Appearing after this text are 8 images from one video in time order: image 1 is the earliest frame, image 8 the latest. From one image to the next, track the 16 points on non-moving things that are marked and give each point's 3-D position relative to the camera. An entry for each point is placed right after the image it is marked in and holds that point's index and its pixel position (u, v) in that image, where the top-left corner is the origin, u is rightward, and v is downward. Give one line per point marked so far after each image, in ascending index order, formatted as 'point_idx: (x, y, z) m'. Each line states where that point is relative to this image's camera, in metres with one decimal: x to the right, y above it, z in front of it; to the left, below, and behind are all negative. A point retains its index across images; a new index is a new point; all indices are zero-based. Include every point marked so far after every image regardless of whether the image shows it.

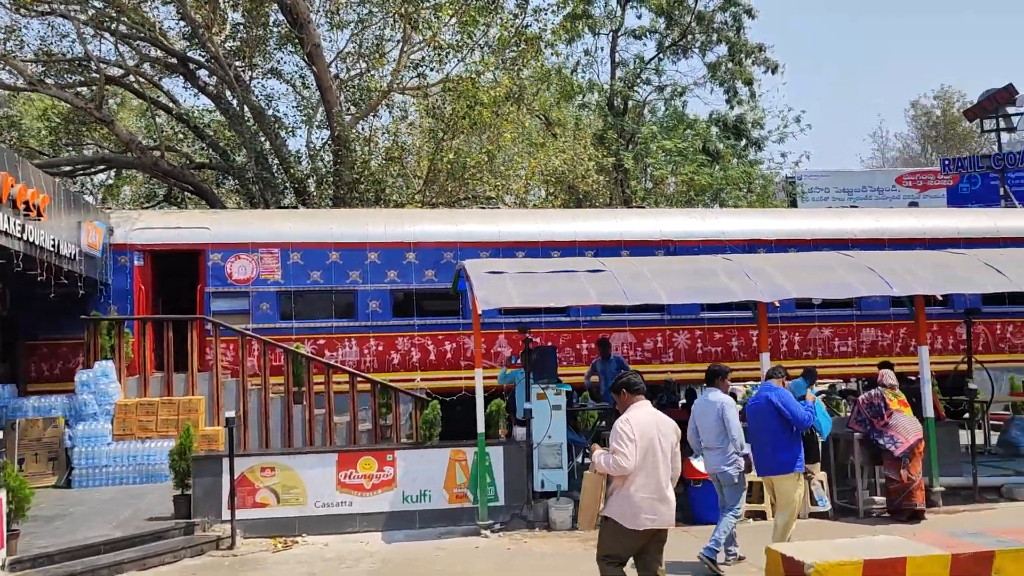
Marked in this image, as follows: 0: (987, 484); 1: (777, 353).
0: (+4.8, -2.0, +9.1) m
1: (+3.9, -1.0, +13.2) m
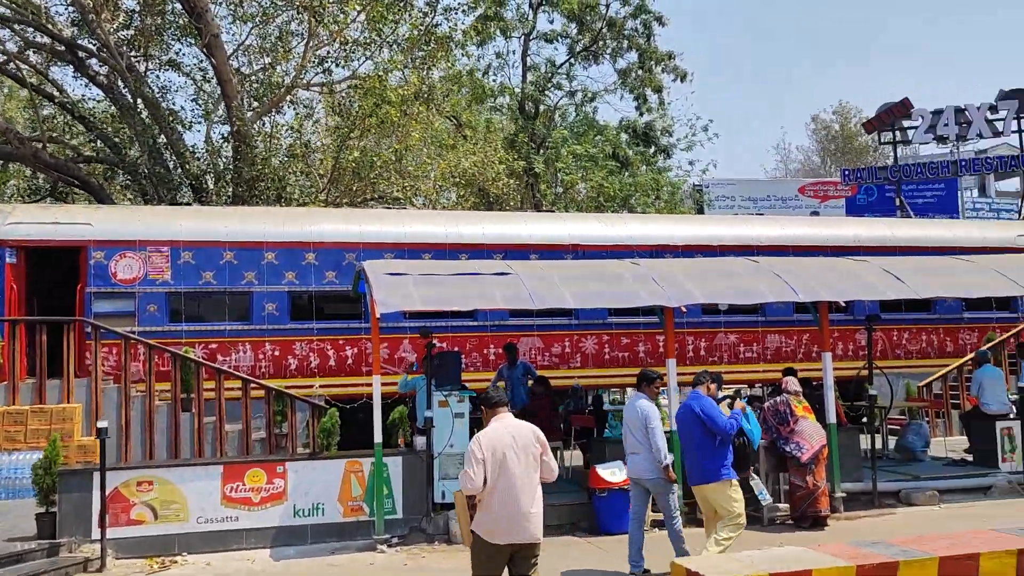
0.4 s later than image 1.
0: (+3.8, -2.0, +9.2) m
1: (+2.5, -1.0, +13.2) m
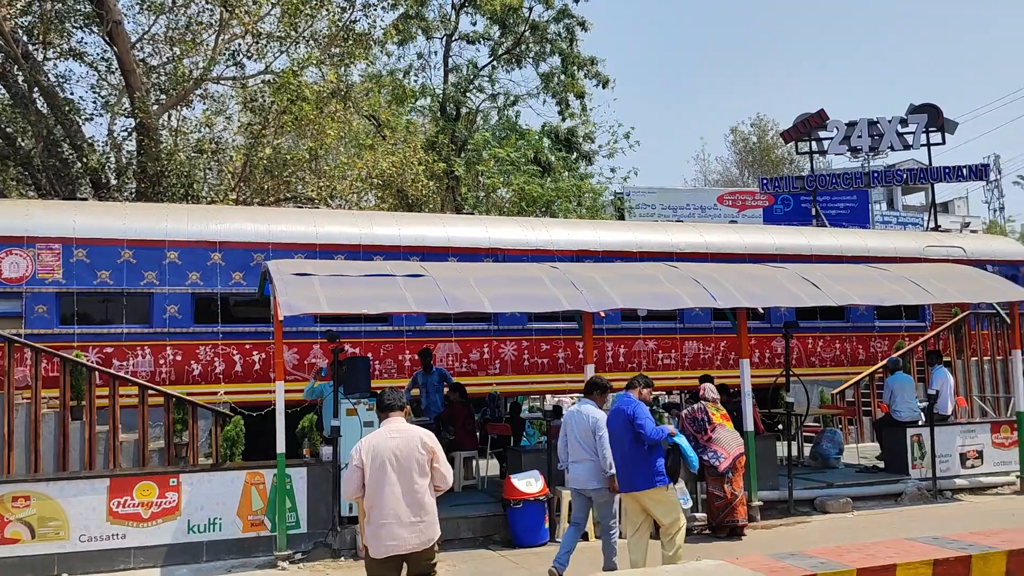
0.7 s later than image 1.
0: (+2.9, -2.1, +9.2) m
1: (+1.3, -1.1, +13.1) m
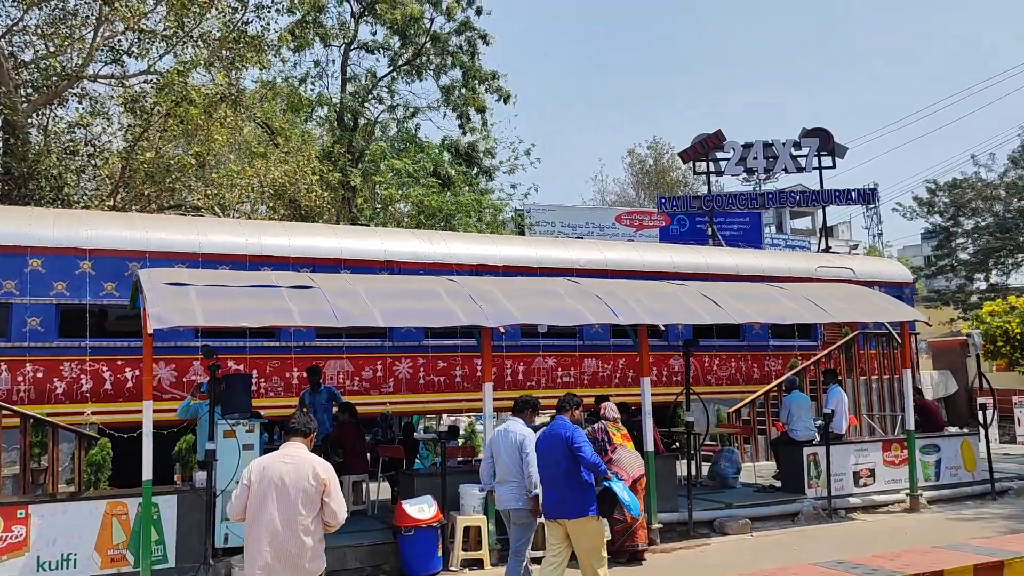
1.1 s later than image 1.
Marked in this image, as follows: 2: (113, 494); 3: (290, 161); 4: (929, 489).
0: (+1.9, -2.3, +9.0) m
1: (-0.2, -1.4, +12.7) m
2: (-3.1, -1.6, +6.9) m
3: (-4.3, +2.5, +17.5) m
4: (+4.8, -2.3, +10.4) m
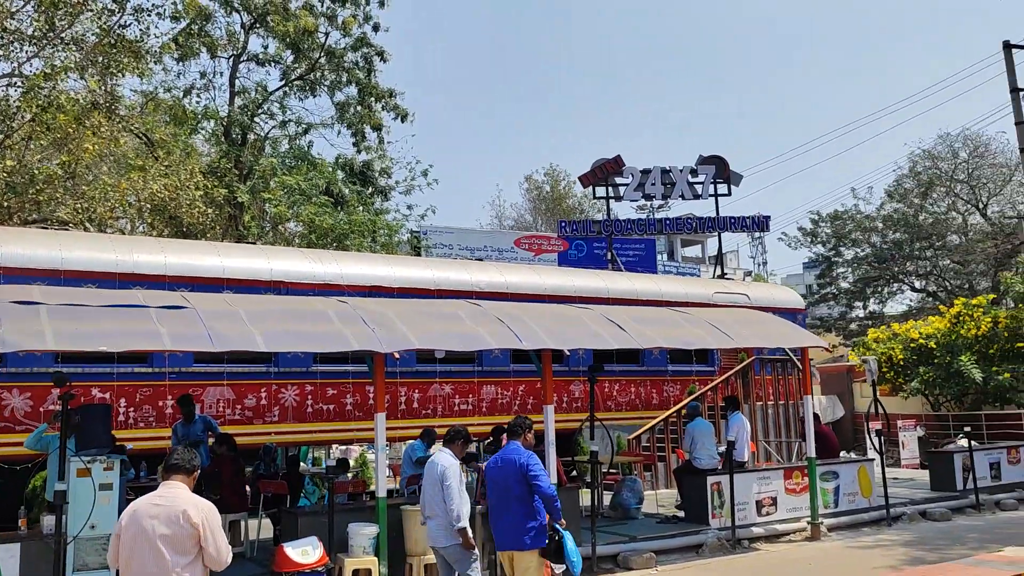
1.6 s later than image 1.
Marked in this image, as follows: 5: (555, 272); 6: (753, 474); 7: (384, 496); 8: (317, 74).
0: (+0.9, -2.5, +8.6) m
1: (-1.6, -1.7, +12.1) m
2: (-3.8, -1.7, +6.0) m
3: (-6.2, +2.1, +16.5) m
4: (+3.6, -2.6, +10.4) m
5: (+0.7, +0.3, +13.9) m
6: (+2.6, -2.0, +9.8) m
7: (-1.1, -1.8, +7.8) m
8: (-4.3, +4.8, +20.0) m
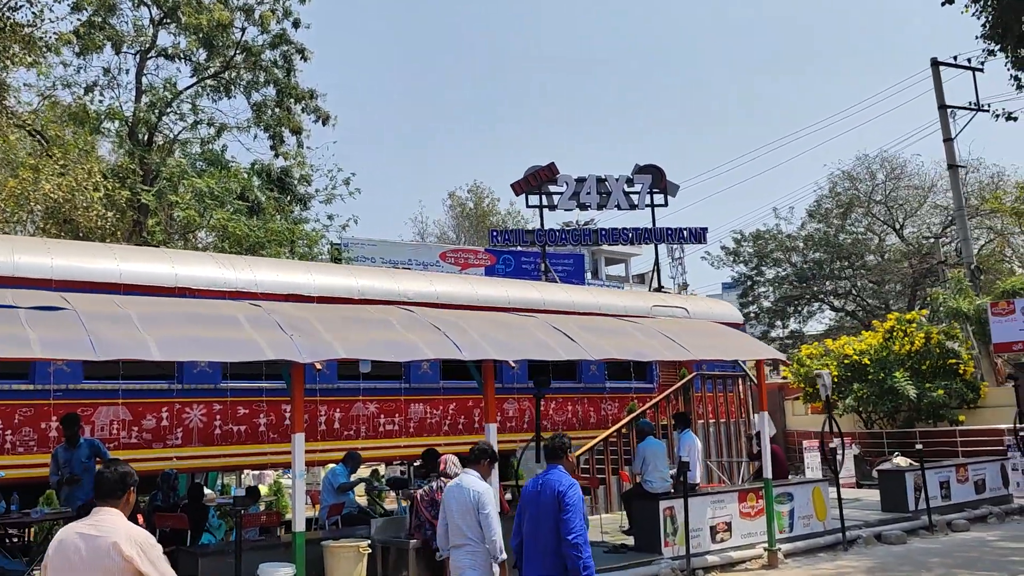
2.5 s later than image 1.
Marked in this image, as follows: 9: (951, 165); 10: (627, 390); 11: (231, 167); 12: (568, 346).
0: (+0.3, -2.6, +7.7) m
1: (-2.4, -1.8, +11.0) m
2: (-4.1, -1.7, +4.7) m
3: (-7.4, +1.9, +15.0) m
4: (+2.9, -2.7, +9.7) m
5: (-0.3, +0.1, +13.0) m
6: (+2.0, -2.1, +9.1) m
7: (-1.6, -1.8, +6.7) m
8: (-5.8, +4.5, +18.8) m
9: (+9.7, +2.7, +19.9) m
10: (+1.8, -1.6, +14.3) m
11: (-6.0, +2.6, +19.3) m
12: (+0.5, -0.5, +8.0) m
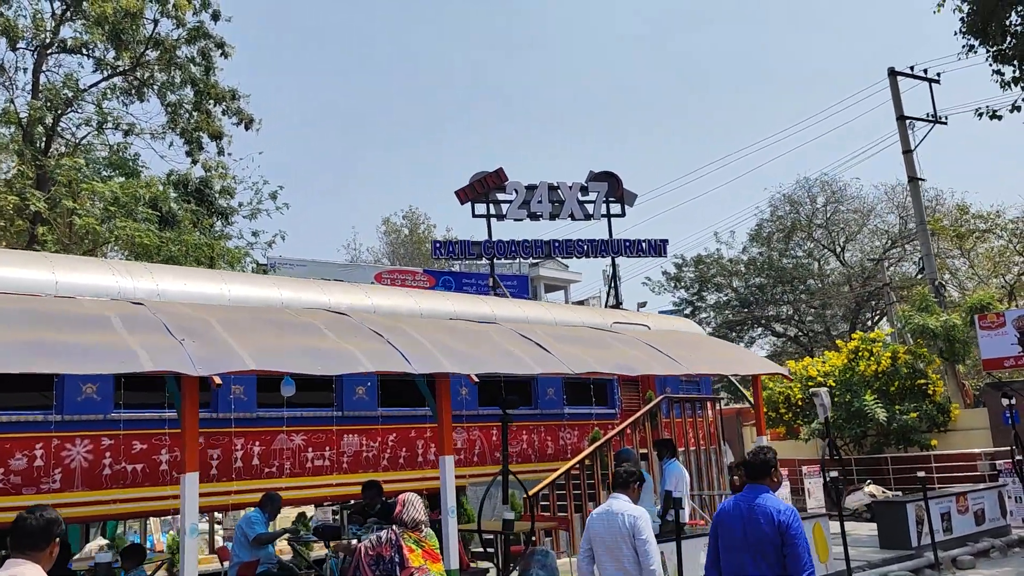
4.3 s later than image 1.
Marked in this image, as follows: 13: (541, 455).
0: (+0.1, -2.5, +6.1) m
1: (-2.9, -1.9, +9.2) m
2: (-4.1, -1.5, +2.8) m
3: (-8.2, +1.6, +13.0) m
4: (+2.5, -2.8, +8.3) m
5: (-1.0, -0.1, +11.4) m
6: (+1.6, -2.1, +7.6) m
7: (-1.8, -1.7, +5.0) m
8: (-6.9, +4.1, +16.9) m
9: (+8.5, +2.3, +19.1) m
10: (+1.1, -1.8, +12.8) m
11: (-7.1, +2.2, +17.4) m
12: (+0.2, -0.5, +6.5) m
13: (+0.4, -2.2, +12.0) m
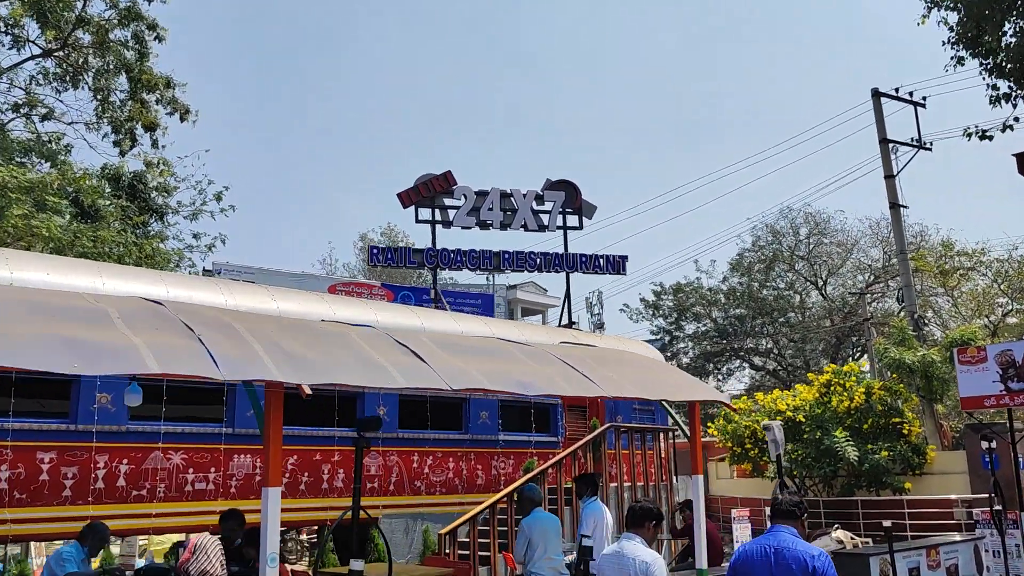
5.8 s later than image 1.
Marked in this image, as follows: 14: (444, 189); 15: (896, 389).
0: (-0.8, -2.5, +4.8) m
1: (-3.8, -1.8, +7.9) m
2: (-4.8, -1.2, +1.5) m
3: (-9.0, +1.8, +11.7) m
4: (+1.6, -2.9, +7.0) m
5: (-1.8, -0.1, +10.2) m
6: (+0.7, -2.2, +6.4) m
7: (-2.5, -1.6, +3.7) m
8: (-7.6, +4.1, +15.7) m
9: (+7.6, +1.7, +18.1) m
10: (+0.2, -2.0, +11.6) m
11: (-7.9, +2.2, +16.1) m
12: (-0.6, -0.5, +5.3) m
13: (-0.5, -2.4, +10.8) m
14: (-1.1, +1.6, +14.4) m
15: (+6.9, -1.8, +16.3) m
